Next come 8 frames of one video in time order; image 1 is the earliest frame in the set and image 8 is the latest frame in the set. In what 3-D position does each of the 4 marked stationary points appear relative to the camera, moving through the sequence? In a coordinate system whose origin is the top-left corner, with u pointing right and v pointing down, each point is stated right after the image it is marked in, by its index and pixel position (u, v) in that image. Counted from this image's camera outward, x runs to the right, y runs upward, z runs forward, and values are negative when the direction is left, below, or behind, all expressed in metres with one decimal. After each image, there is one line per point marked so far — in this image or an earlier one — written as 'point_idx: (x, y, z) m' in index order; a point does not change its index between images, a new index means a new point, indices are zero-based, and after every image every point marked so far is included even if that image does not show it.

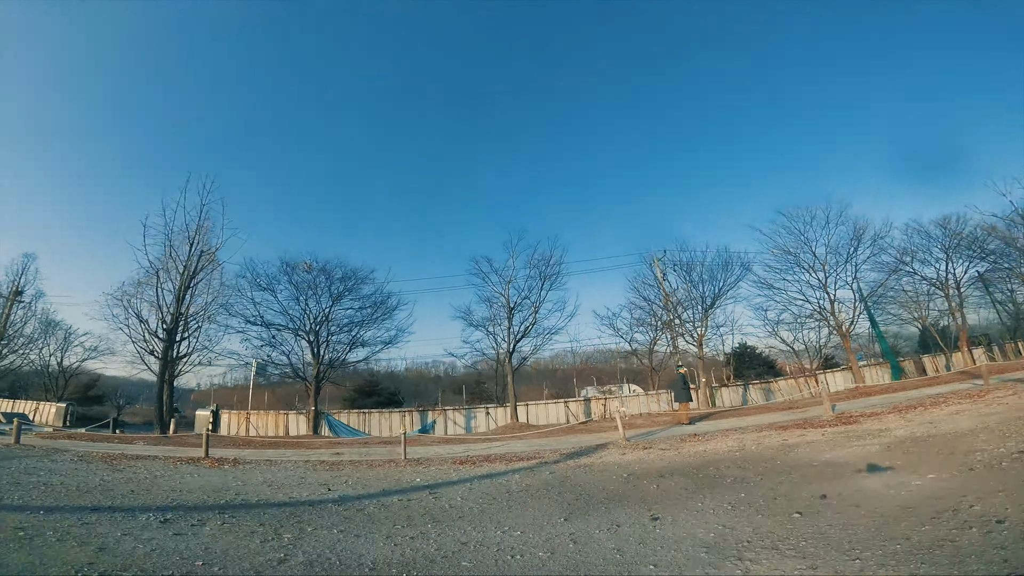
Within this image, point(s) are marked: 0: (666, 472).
0: (+3.1, -3.5, +10.2) m
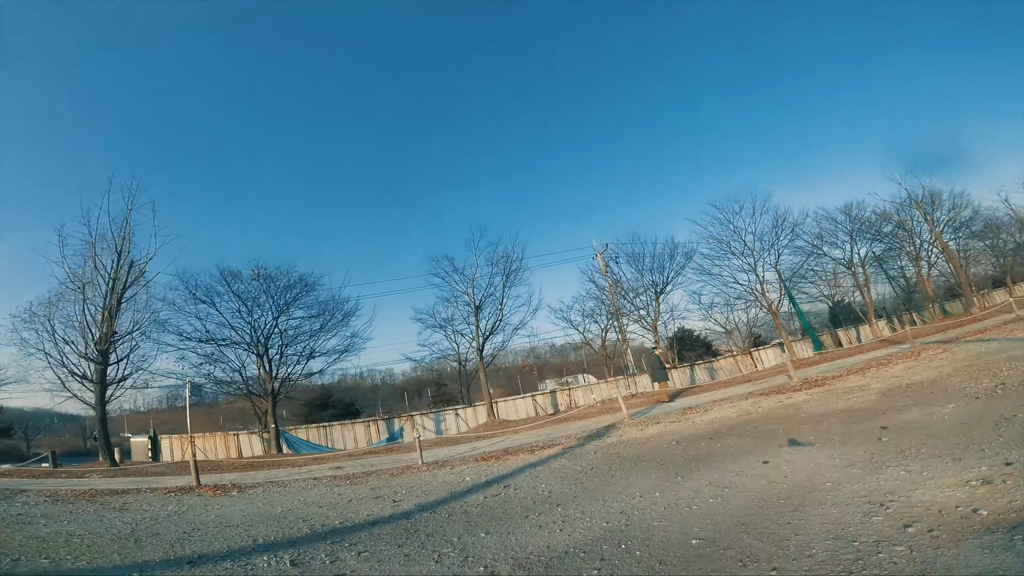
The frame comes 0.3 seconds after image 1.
0: (+4.3, -3.1, +11.5) m
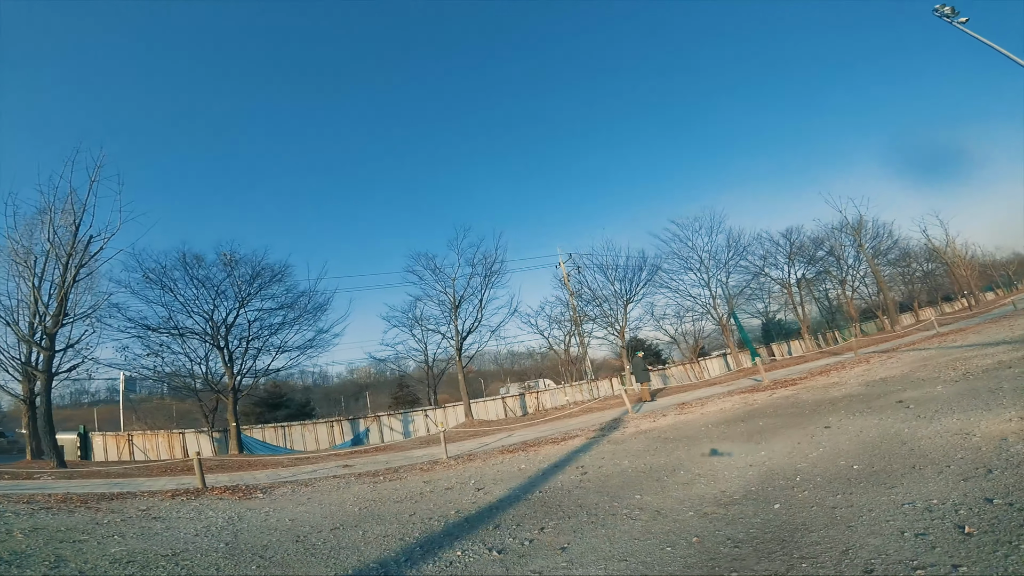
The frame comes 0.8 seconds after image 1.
0: (+5.5, -3.2, +13.1) m
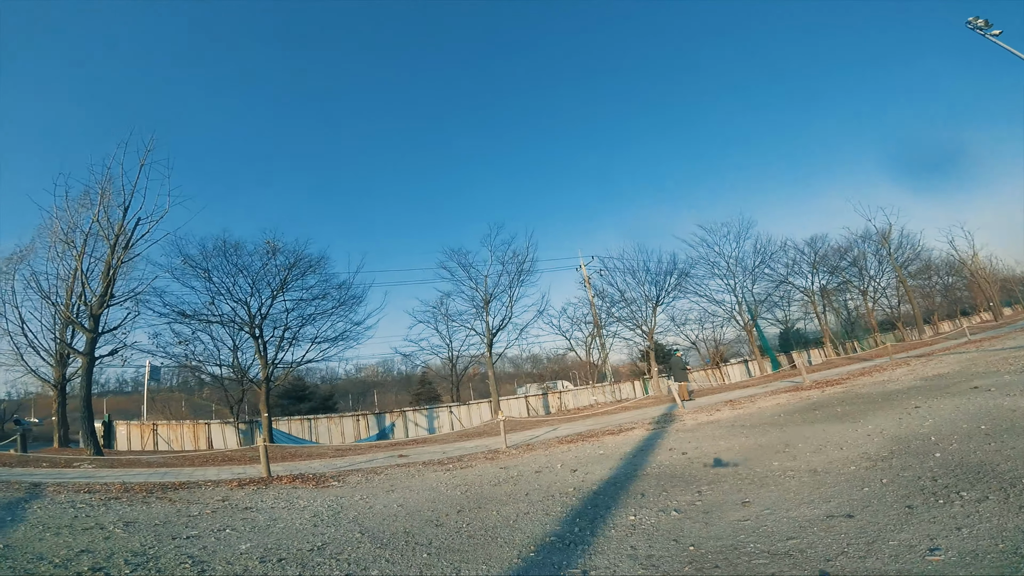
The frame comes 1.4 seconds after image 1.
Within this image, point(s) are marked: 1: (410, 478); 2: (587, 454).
0: (+7.2, -3.1, +13.1) m
1: (-2.4, -4.4, +12.3) m
2: (+1.8, -3.9, +12.9) m
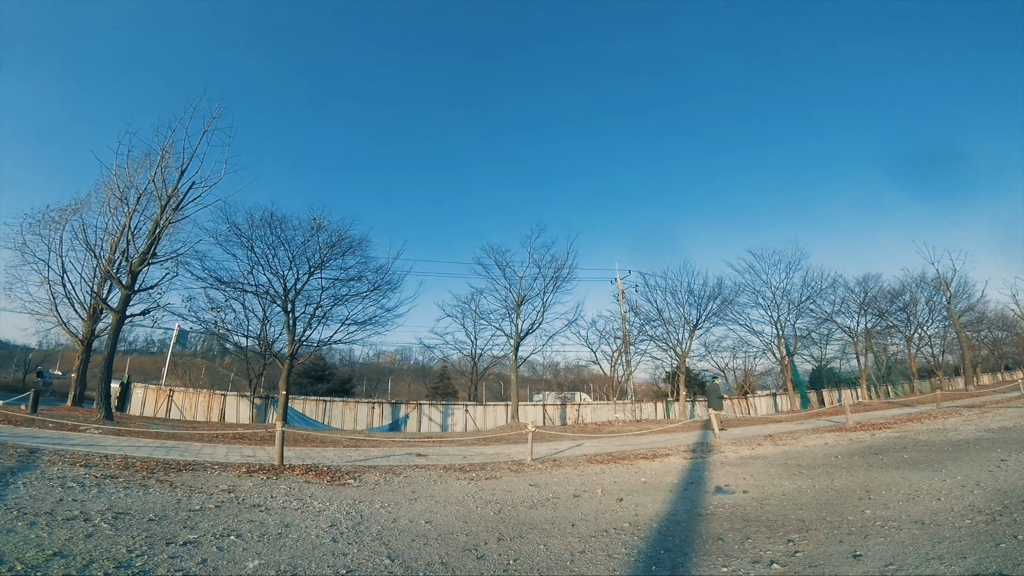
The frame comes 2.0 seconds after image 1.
0: (+8.0, -3.8, +11.6) m
1: (-1.7, -4.1, +11.2) m
2: (+2.5, -4.1, +11.6) m
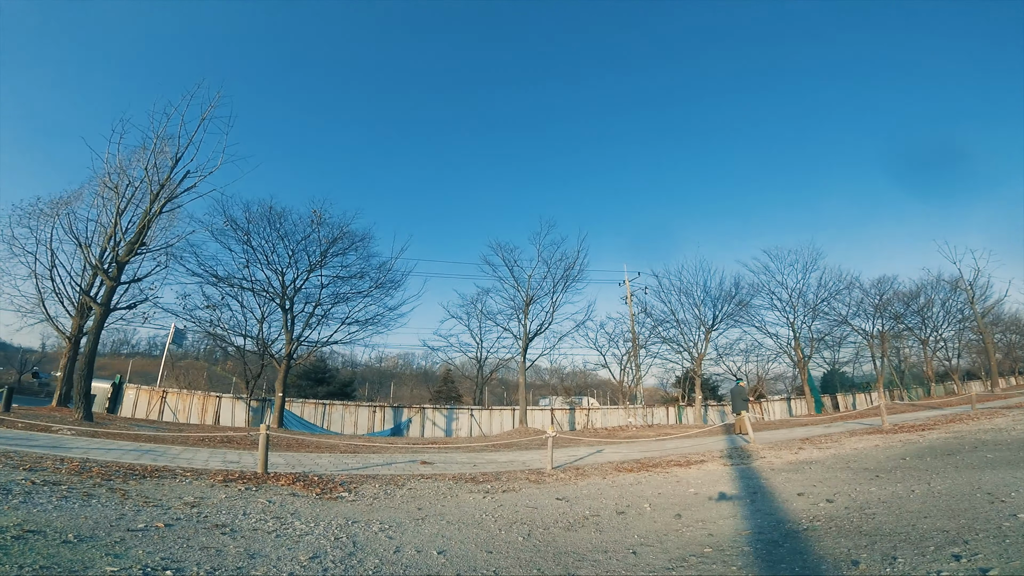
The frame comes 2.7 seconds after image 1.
0: (+8.4, -3.5, +9.9) m
1: (-1.3, -3.7, +9.5) m
2: (+2.9, -3.7, +9.8) m
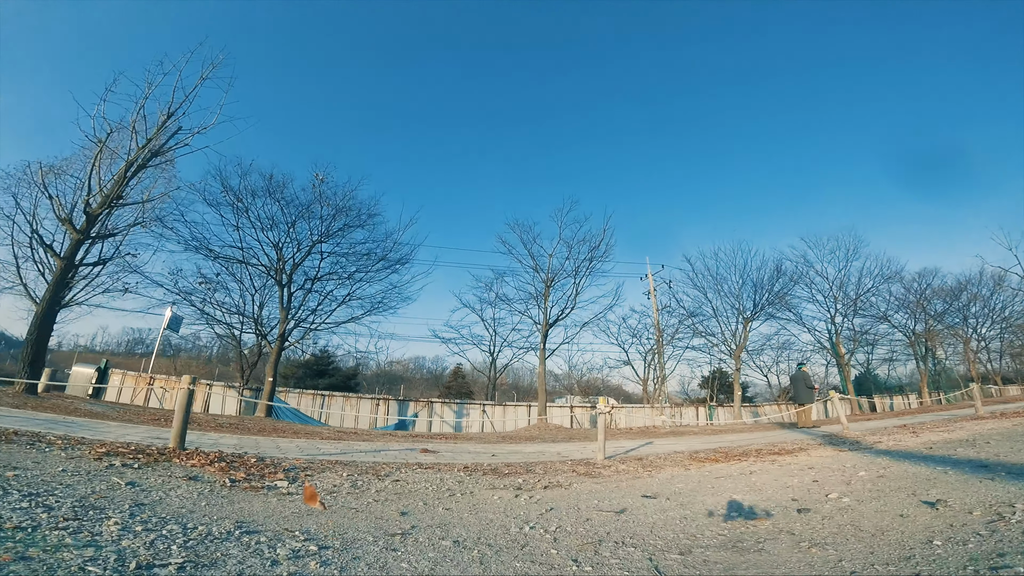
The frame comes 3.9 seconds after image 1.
0: (+9.0, -2.1, +5.9) m
1: (-0.7, -2.2, +5.8) m
2: (+3.5, -2.2, +6.0) m
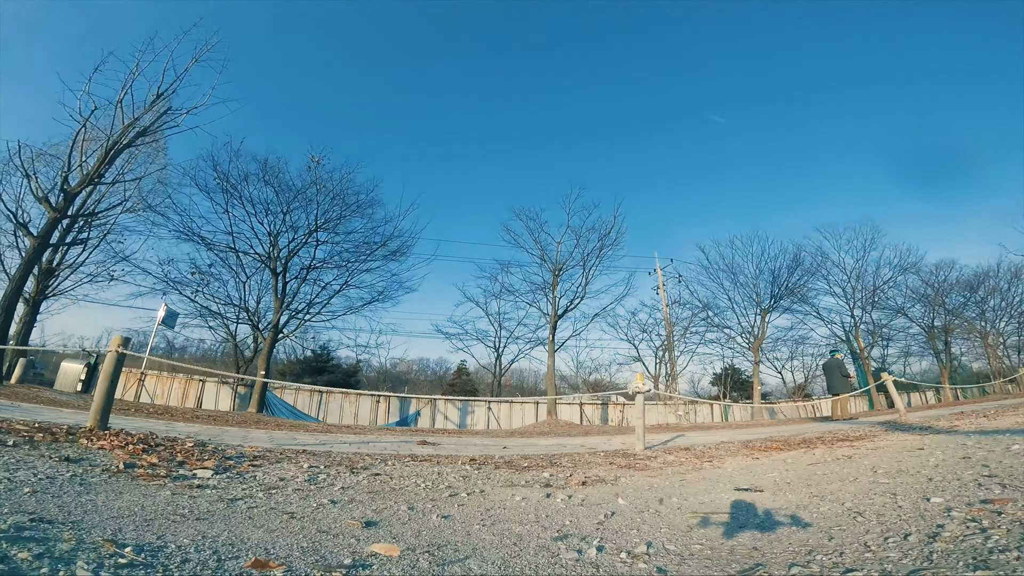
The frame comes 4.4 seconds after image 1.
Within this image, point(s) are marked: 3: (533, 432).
0: (+9.2, -1.3, +4.1) m
1: (-0.5, -1.5, +4.0) m
2: (+3.7, -1.5, +4.2) m
3: (+0.6, -4.7, +17.7) m
